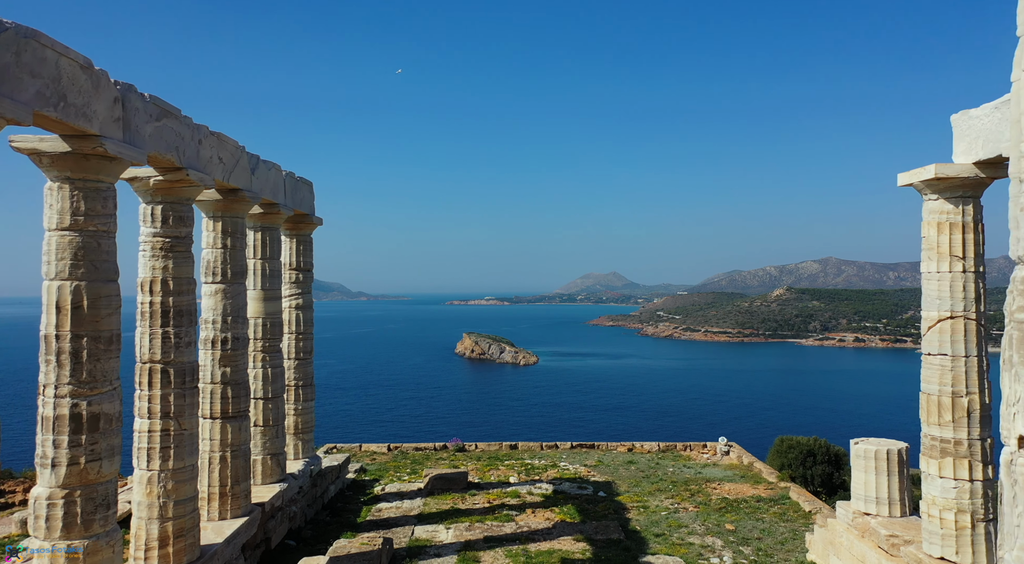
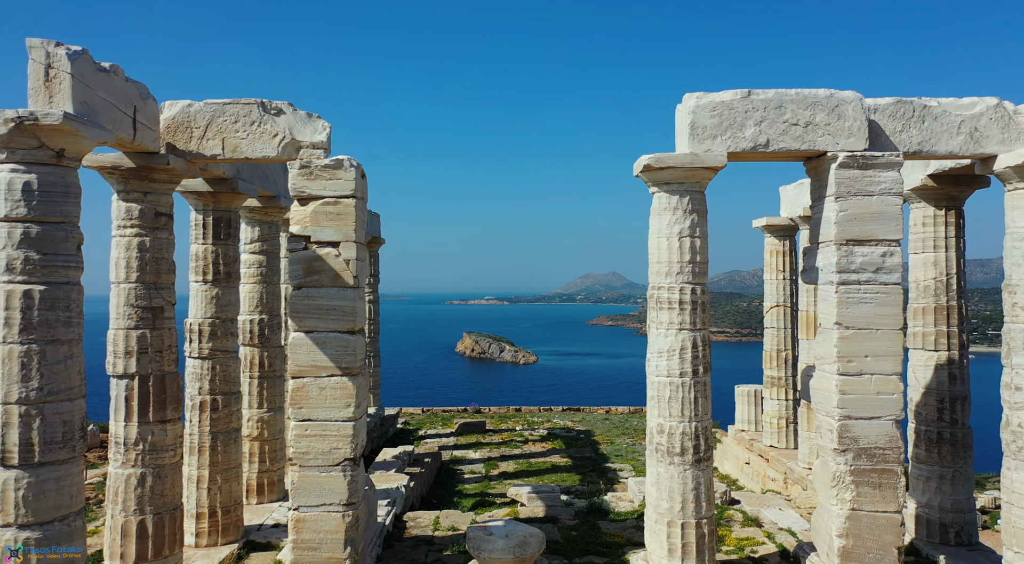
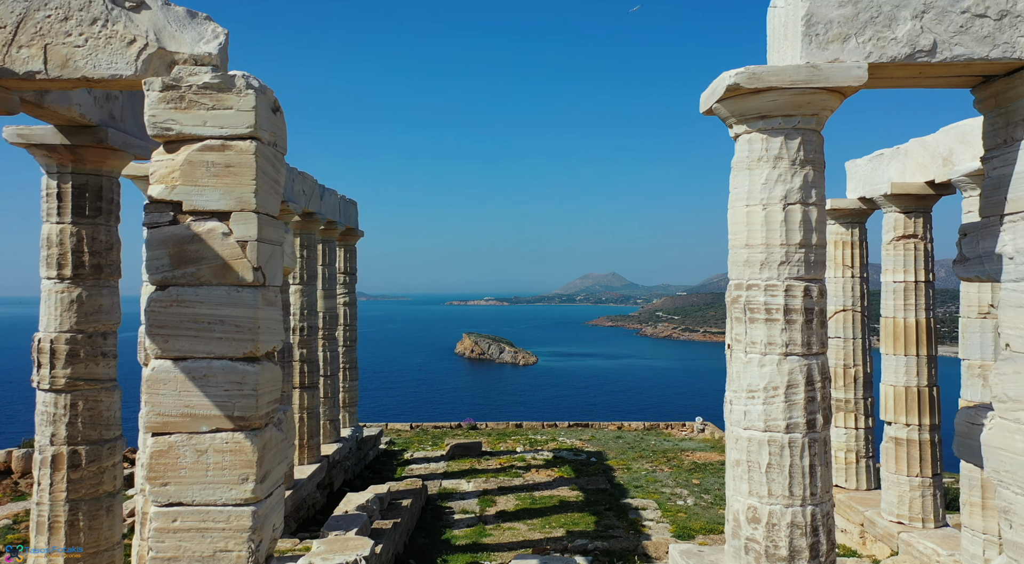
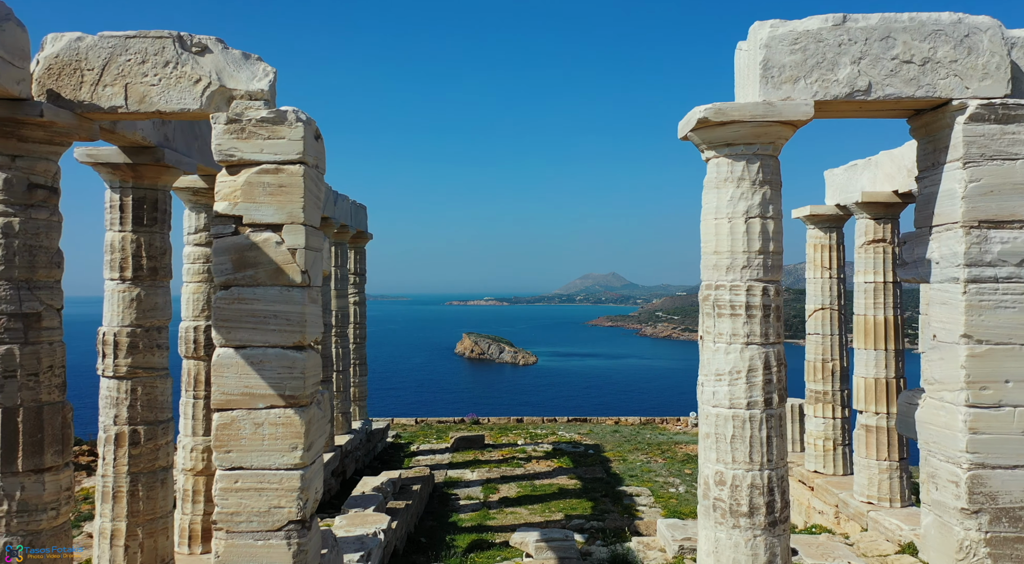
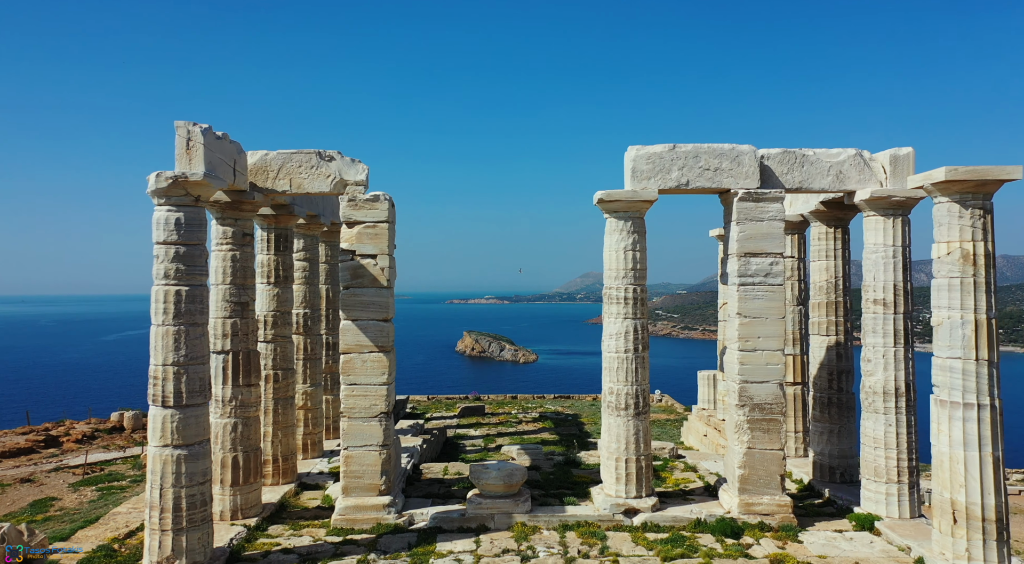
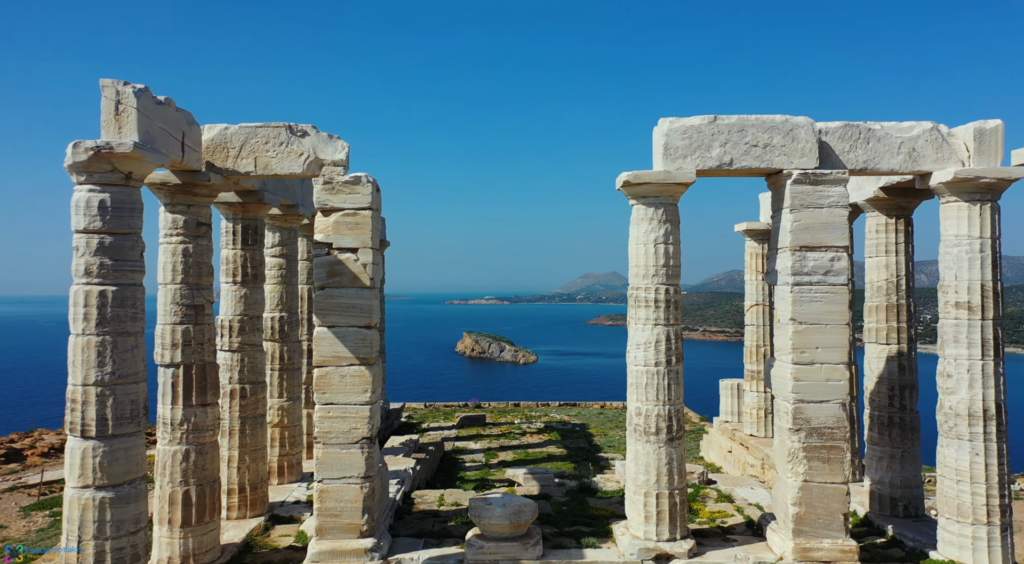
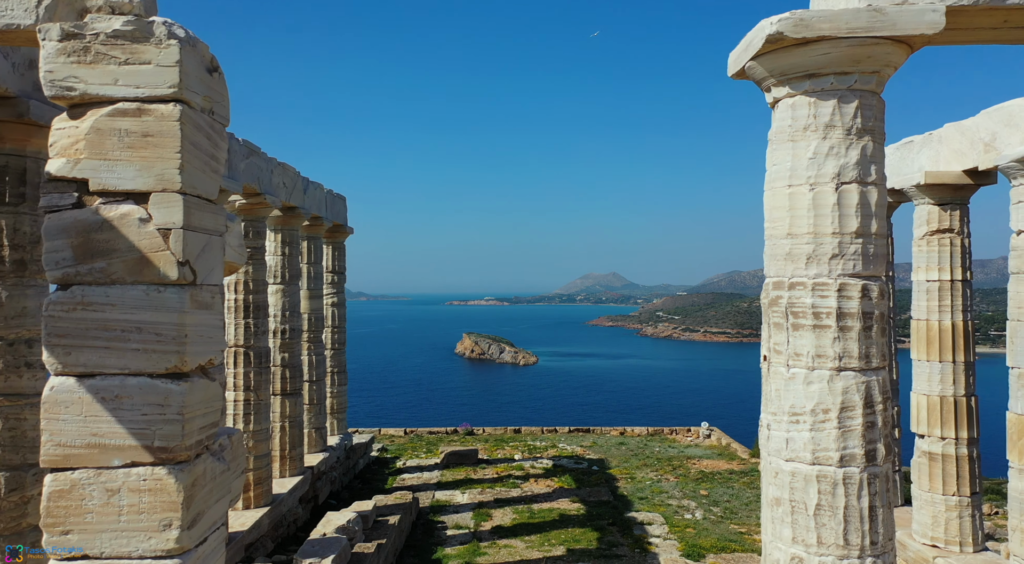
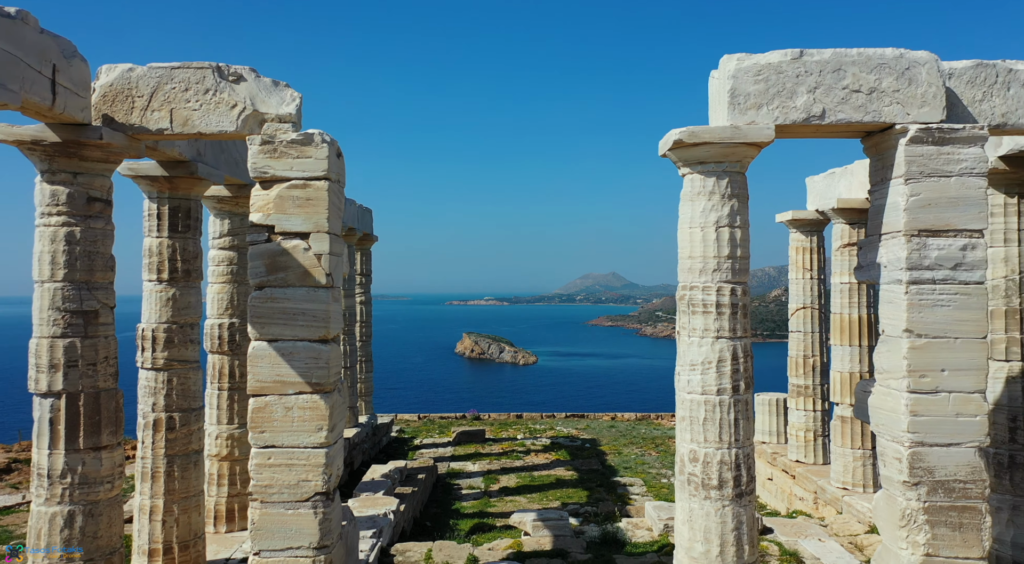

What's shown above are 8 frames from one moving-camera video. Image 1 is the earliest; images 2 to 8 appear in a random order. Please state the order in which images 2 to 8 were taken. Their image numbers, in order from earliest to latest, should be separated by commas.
7, 3, 4, 8, 2, 6, 5
